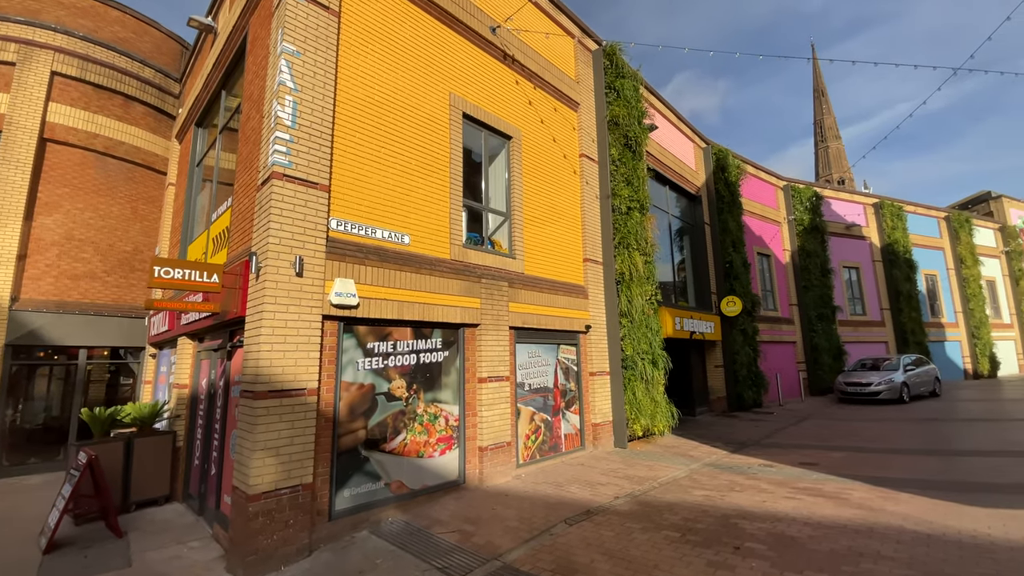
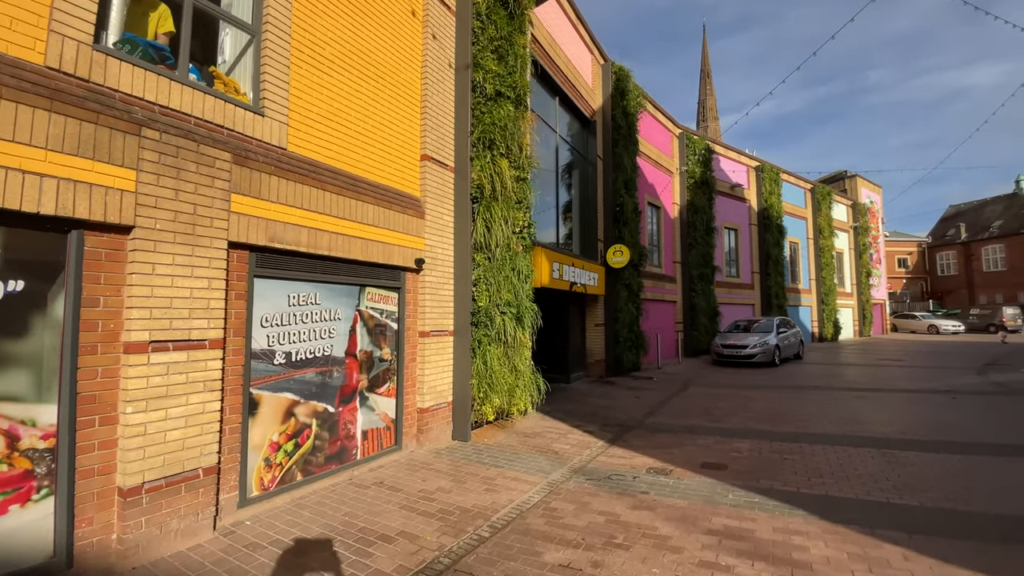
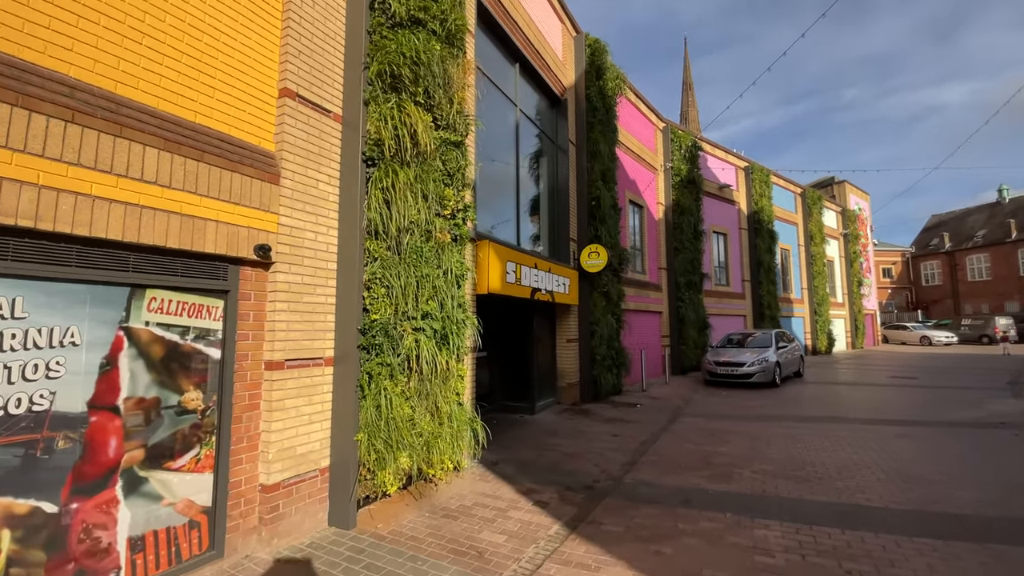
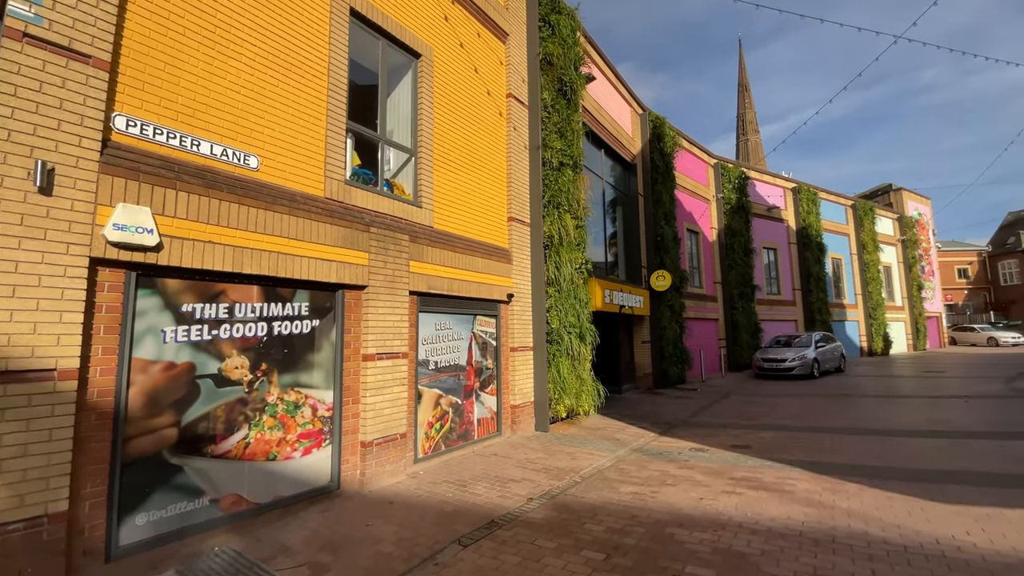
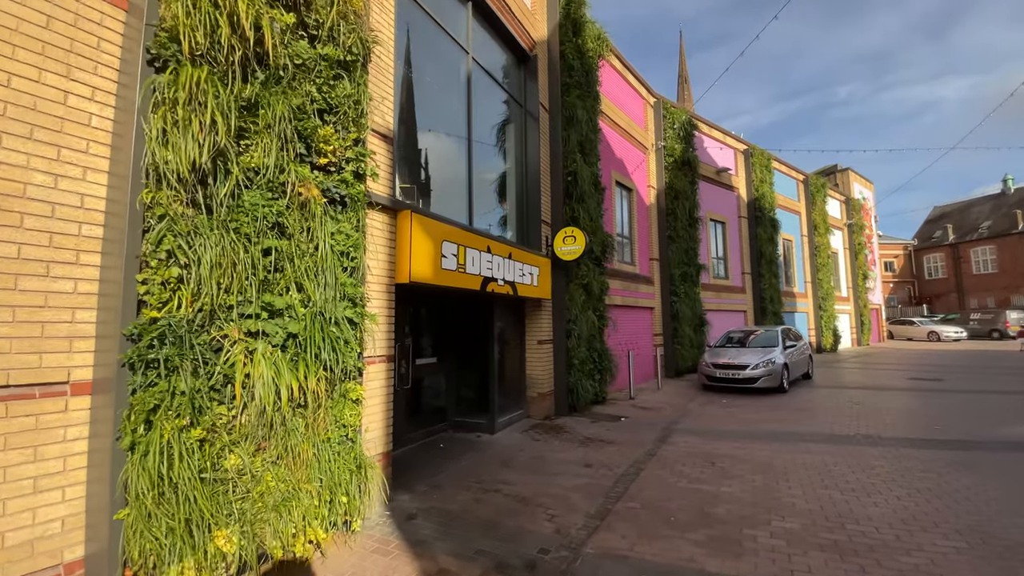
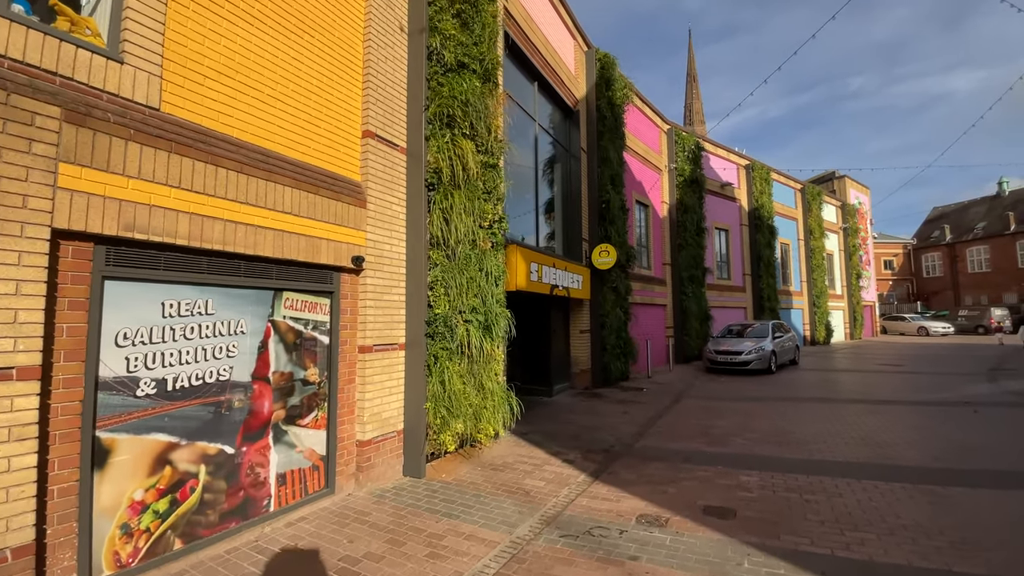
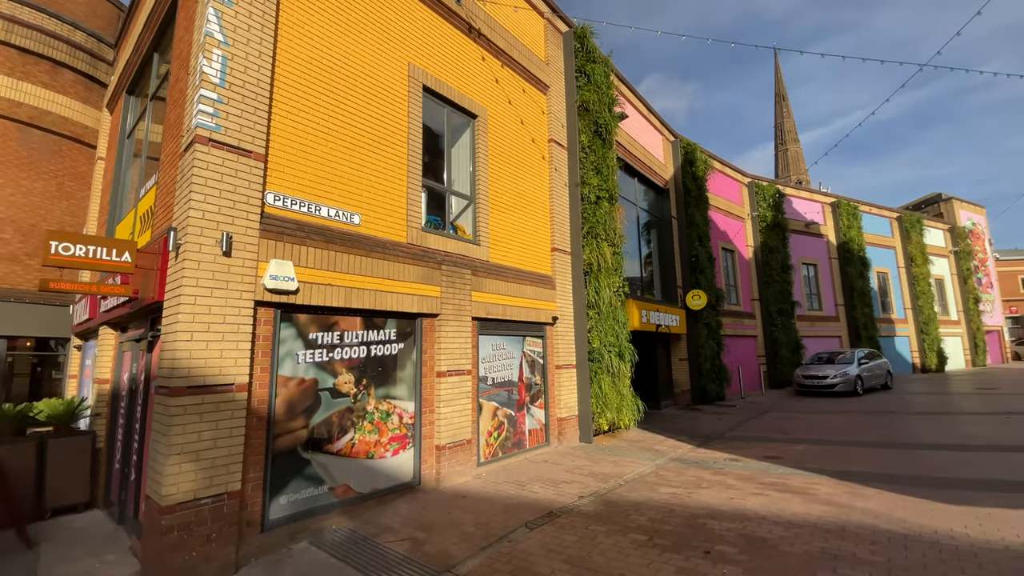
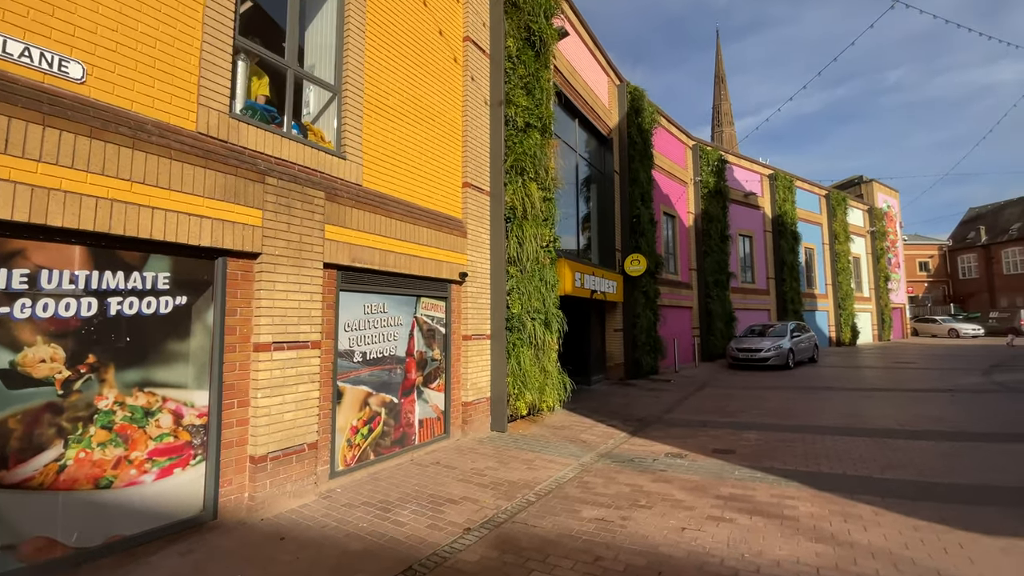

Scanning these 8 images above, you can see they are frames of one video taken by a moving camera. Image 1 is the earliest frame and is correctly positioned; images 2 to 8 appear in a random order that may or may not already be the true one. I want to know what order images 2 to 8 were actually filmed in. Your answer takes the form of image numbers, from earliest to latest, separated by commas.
7, 4, 8, 2, 6, 3, 5
